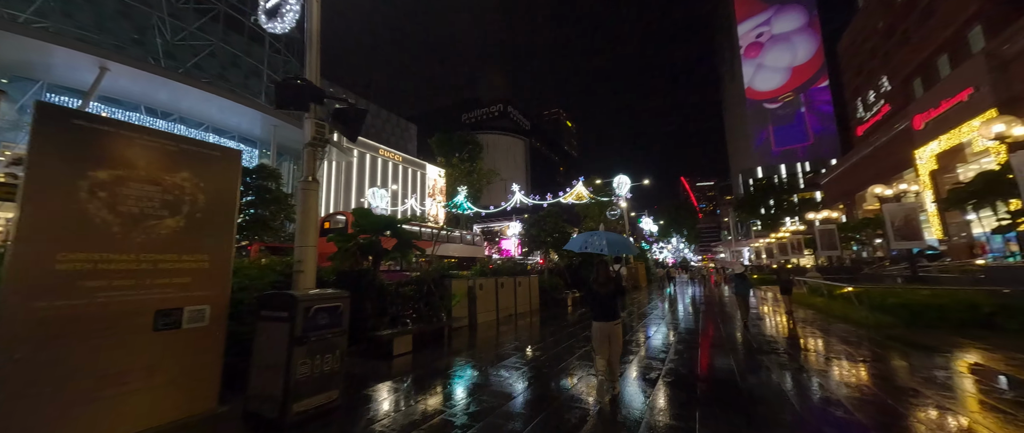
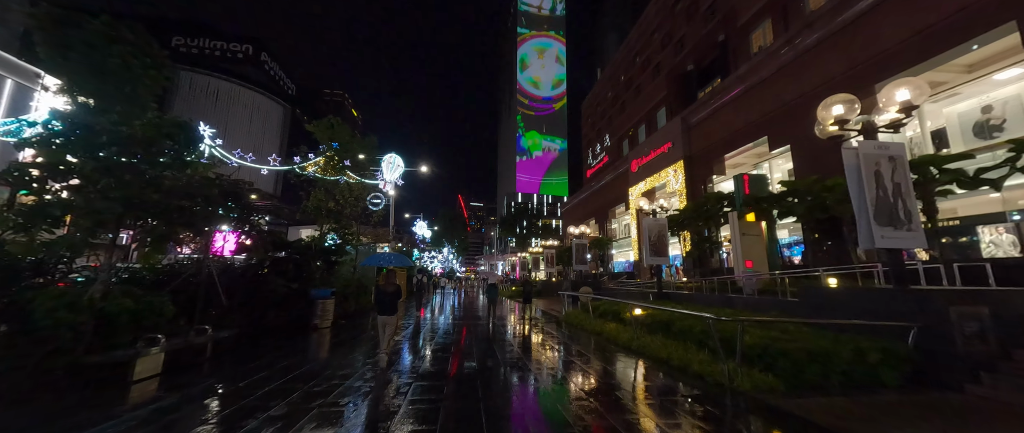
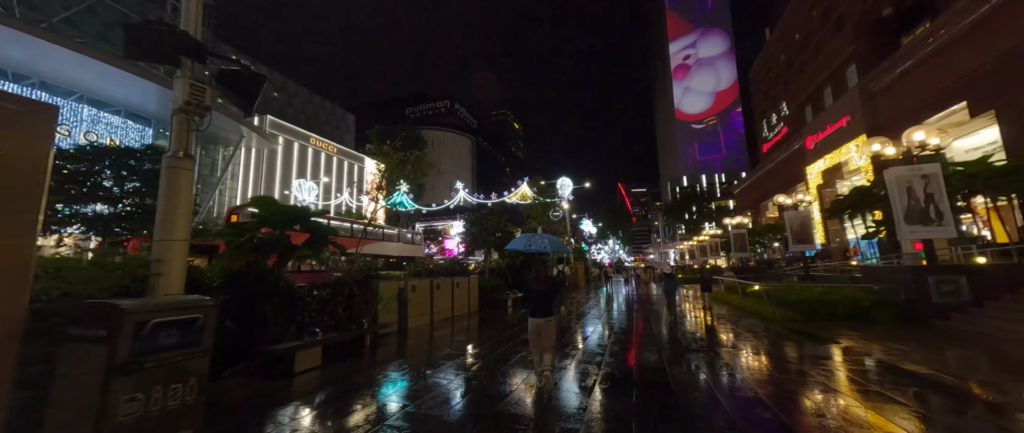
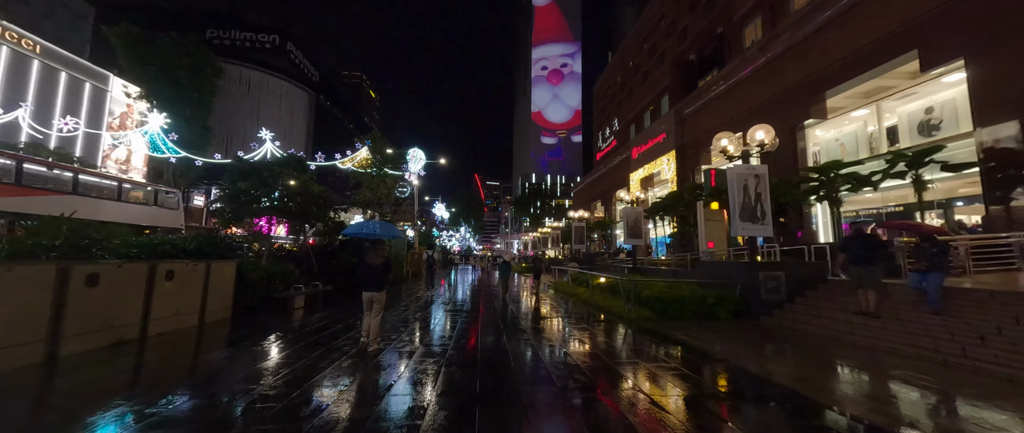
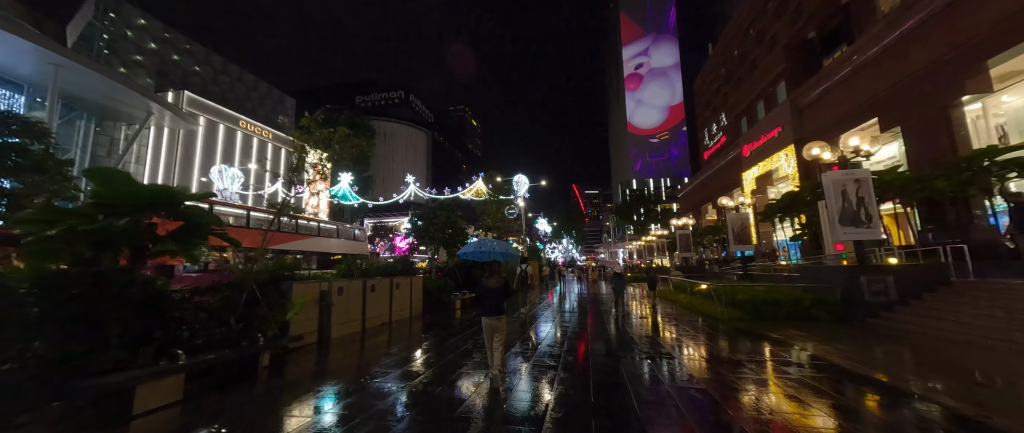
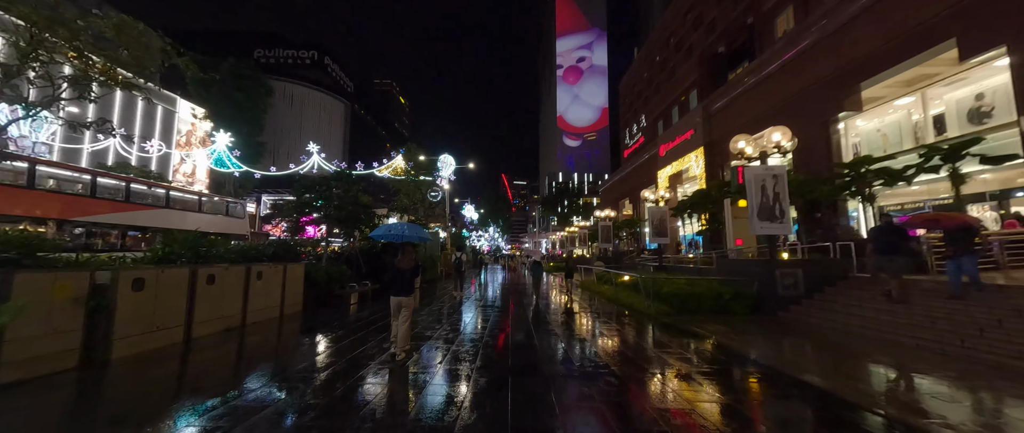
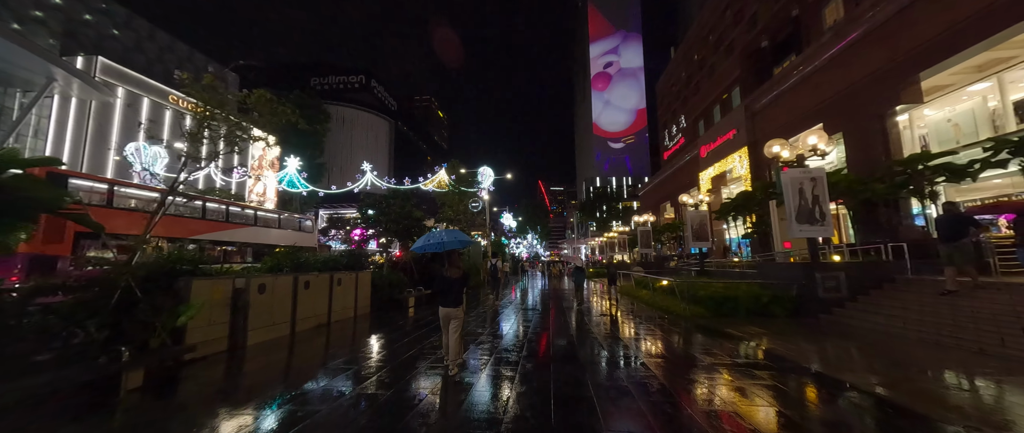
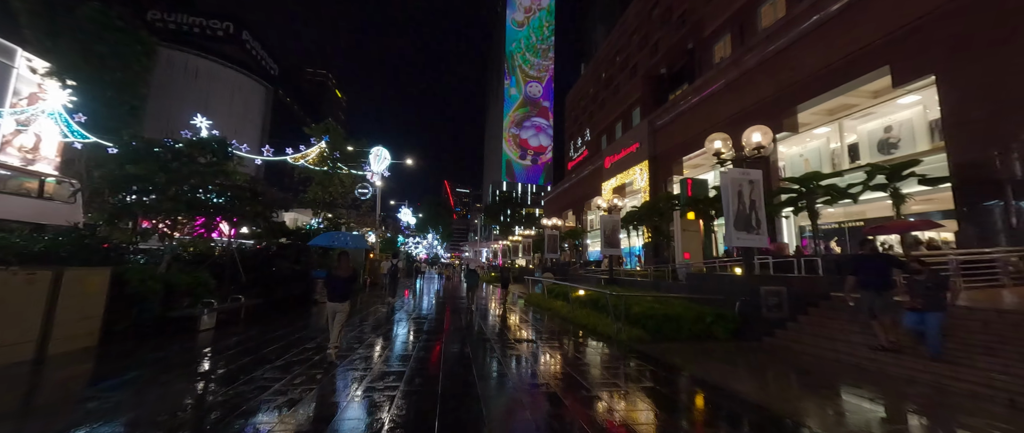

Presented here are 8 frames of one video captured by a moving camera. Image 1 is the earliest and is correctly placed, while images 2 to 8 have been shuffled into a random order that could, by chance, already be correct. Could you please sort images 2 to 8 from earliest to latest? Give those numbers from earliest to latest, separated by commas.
3, 5, 7, 6, 4, 8, 2
